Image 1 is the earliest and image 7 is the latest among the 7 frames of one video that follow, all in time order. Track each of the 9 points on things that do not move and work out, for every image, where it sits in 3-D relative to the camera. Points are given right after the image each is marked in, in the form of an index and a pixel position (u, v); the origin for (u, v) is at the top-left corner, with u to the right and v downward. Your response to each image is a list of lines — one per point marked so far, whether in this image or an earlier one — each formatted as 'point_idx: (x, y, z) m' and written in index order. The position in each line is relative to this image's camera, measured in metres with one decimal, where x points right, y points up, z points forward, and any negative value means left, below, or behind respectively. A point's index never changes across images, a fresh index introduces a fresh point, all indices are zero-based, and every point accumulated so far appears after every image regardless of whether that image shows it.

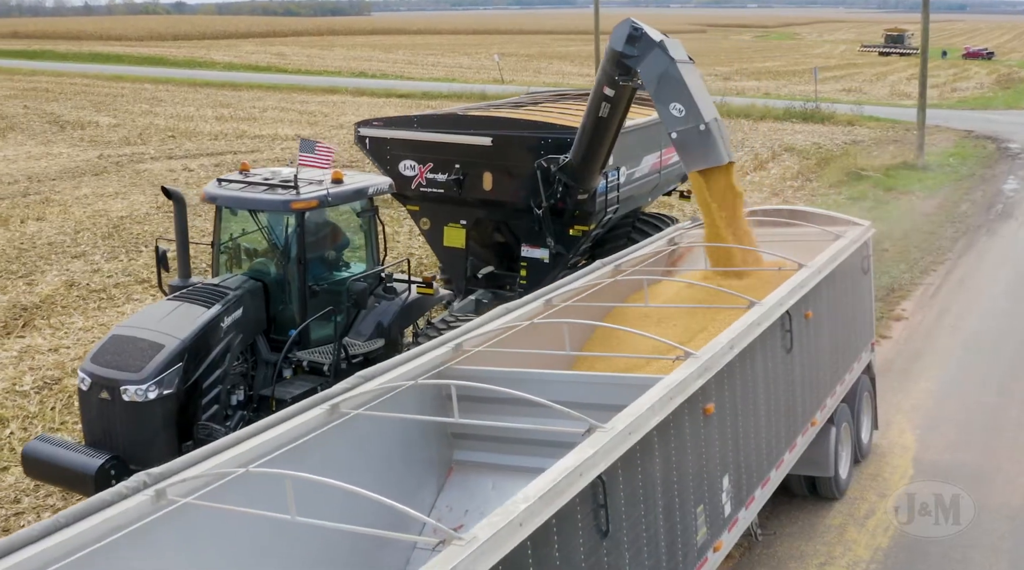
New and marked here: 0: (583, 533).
0: (+0.3, -1.0, +4.7) m
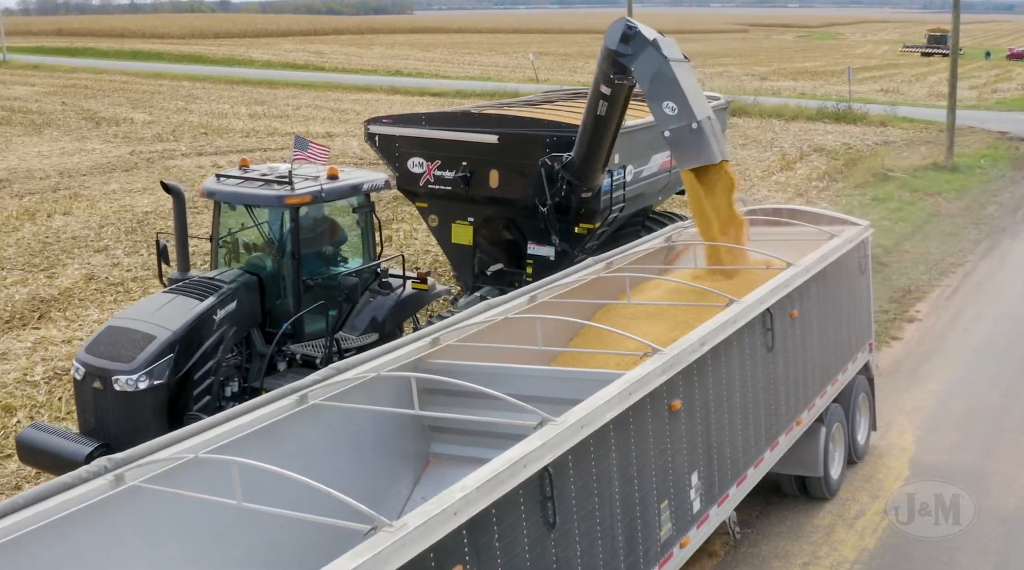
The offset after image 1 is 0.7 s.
0: (+0.1, -1.0, +4.7) m
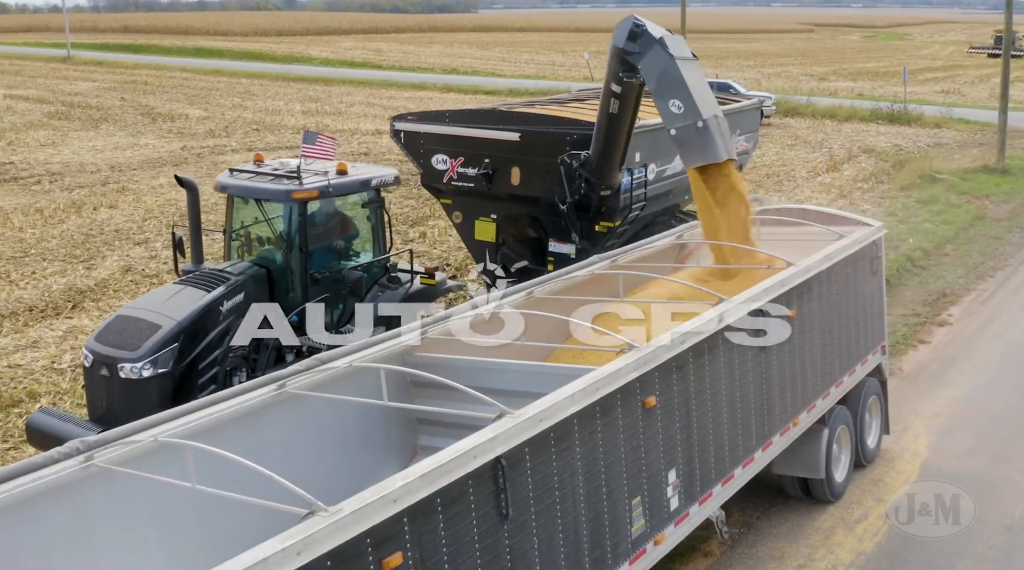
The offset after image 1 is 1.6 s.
0: (-0.1, -1.0, +4.8) m
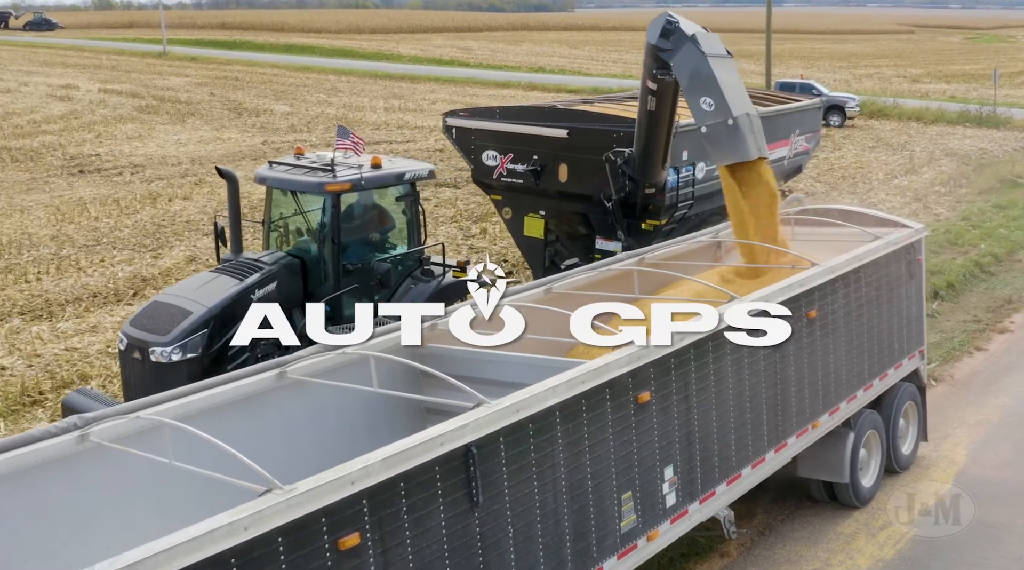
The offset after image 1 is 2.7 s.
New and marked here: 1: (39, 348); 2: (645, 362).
0: (-0.3, -0.9, +4.8) m
1: (-5.2, -0.7, +12.8) m
2: (+0.7, -0.4, +6.1) m
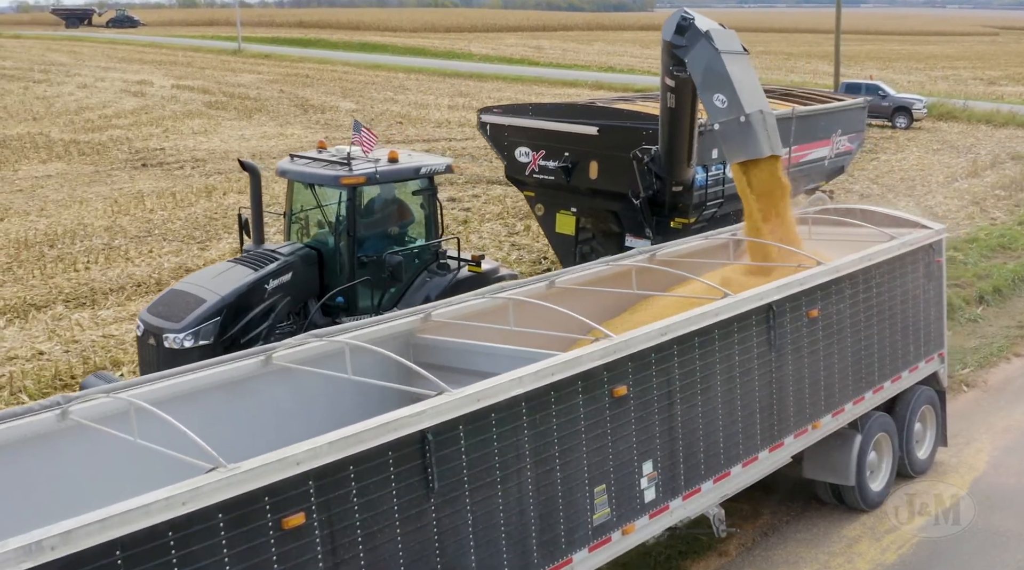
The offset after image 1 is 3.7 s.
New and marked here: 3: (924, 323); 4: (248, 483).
0: (-0.5, -0.9, +4.9) m
1: (-4.9, -0.6, +13.1) m
2: (+0.6, -0.4, +6.1) m
3: (+3.4, -0.3, +9.4) m
4: (-1.0, -0.7, +4.4) m
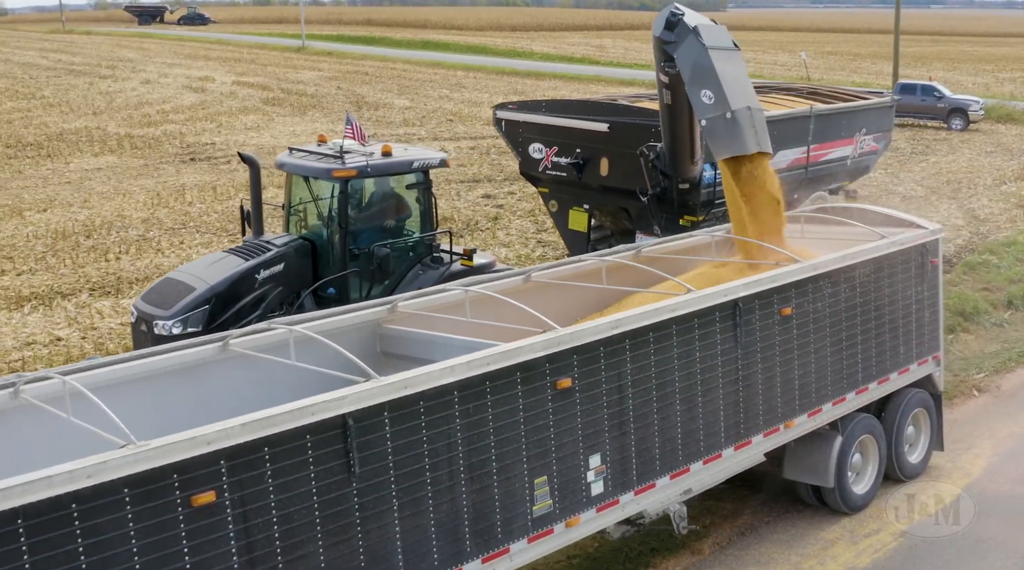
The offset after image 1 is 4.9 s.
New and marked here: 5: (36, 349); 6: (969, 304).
0: (-0.8, -0.8, +5.0) m
1: (-4.8, -0.4, +13.4) m
2: (+0.3, -0.3, +6.1) m
3: (+3.3, -0.3, +9.3) m
4: (-1.4, -0.7, +4.5) m
5: (-5.1, -0.7, +12.4) m
6: (+6.0, -0.3, +15.2) m
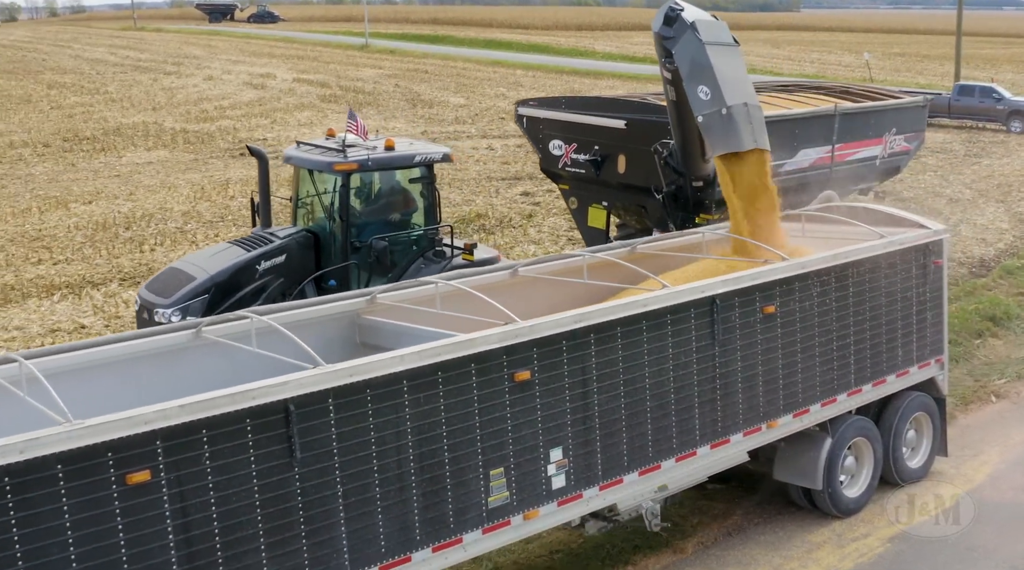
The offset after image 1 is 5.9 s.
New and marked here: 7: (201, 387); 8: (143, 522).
0: (-1.1, -0.8, +5.1) m
1: (-4.6, -0.3, +13.7) m
2: (+0.1, -0.3, +6.1) m
3: (+3.2, -0.3, +9.2) m
4: (-1.7, -0.6, +4.6) m
5: (-5.0, -0.6, +12.7) m
6: (+6.3, -0.3, +14.9) m
7: (-1.8, -0.6, +6.8) m
8: (-1.6, -1.0, +4.9) m
